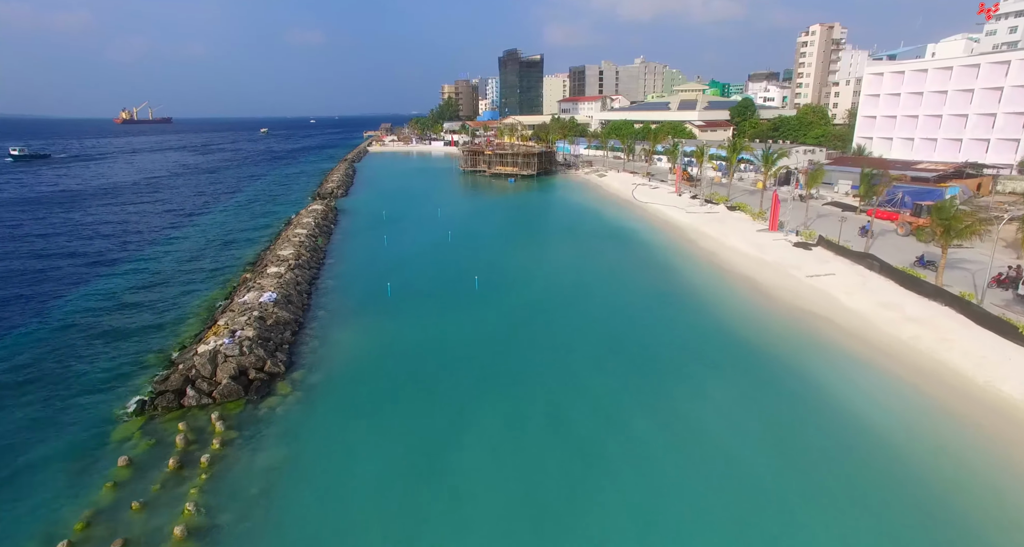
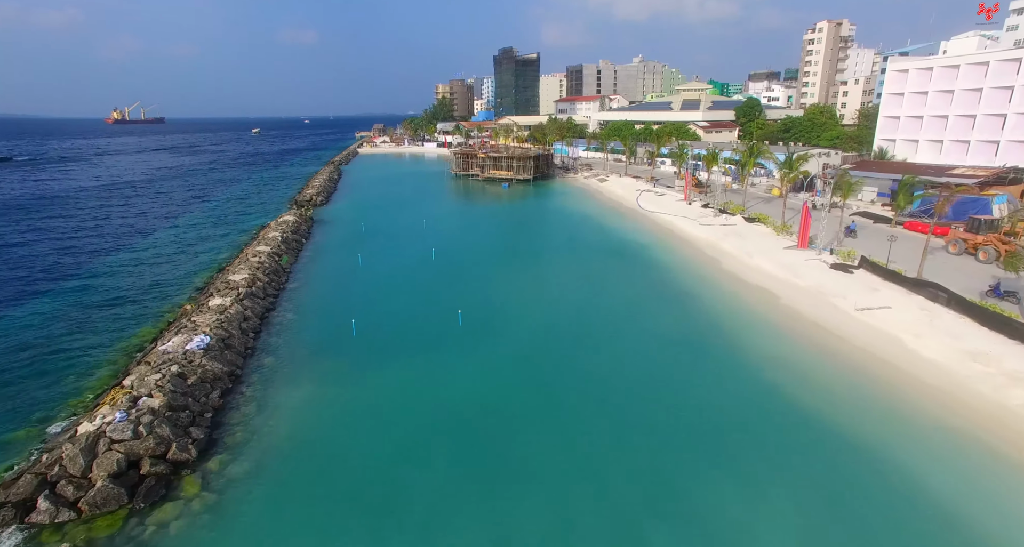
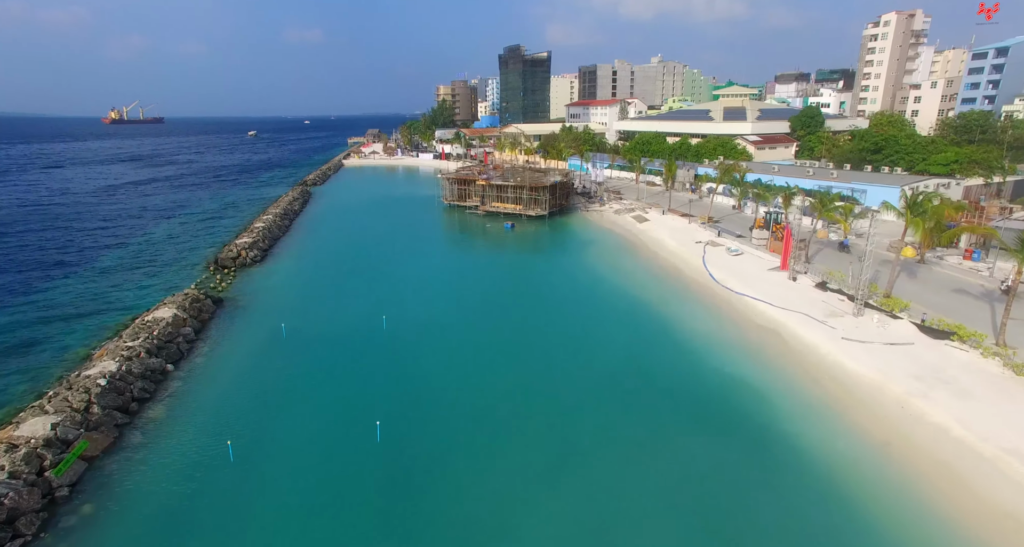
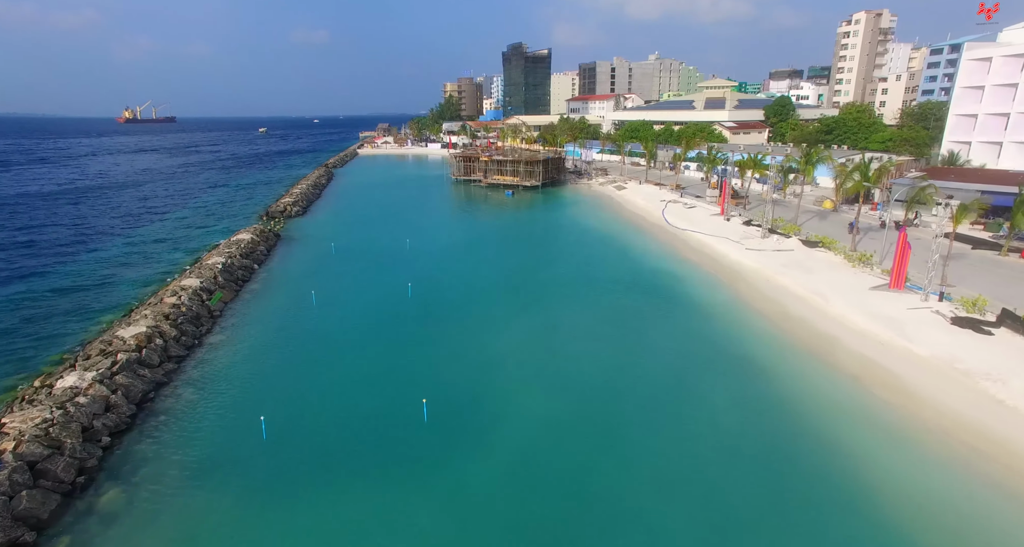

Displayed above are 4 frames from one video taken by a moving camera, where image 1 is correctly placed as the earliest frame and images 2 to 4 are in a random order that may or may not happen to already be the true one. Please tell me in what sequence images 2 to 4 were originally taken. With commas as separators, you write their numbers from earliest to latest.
2, 4, 3
